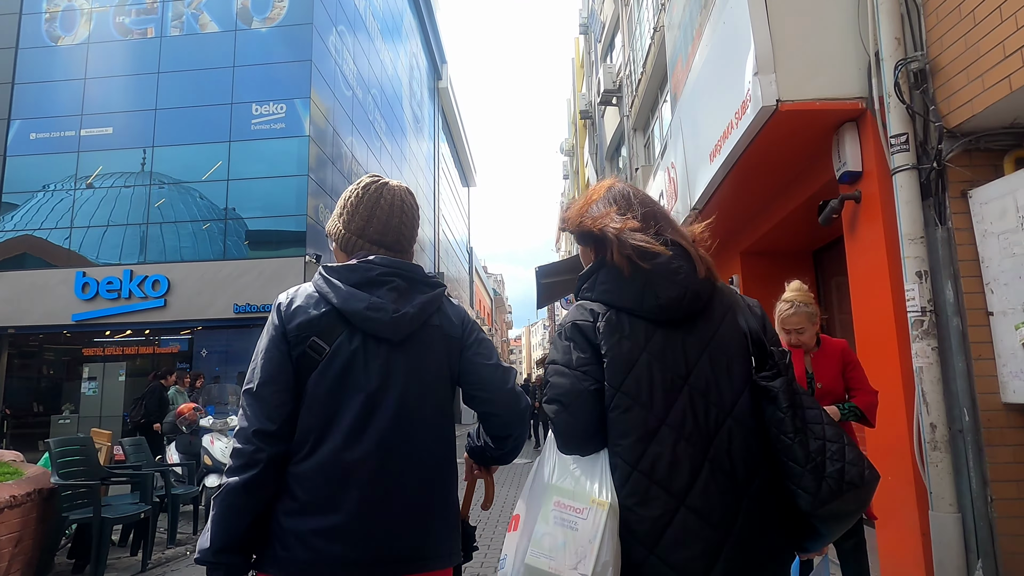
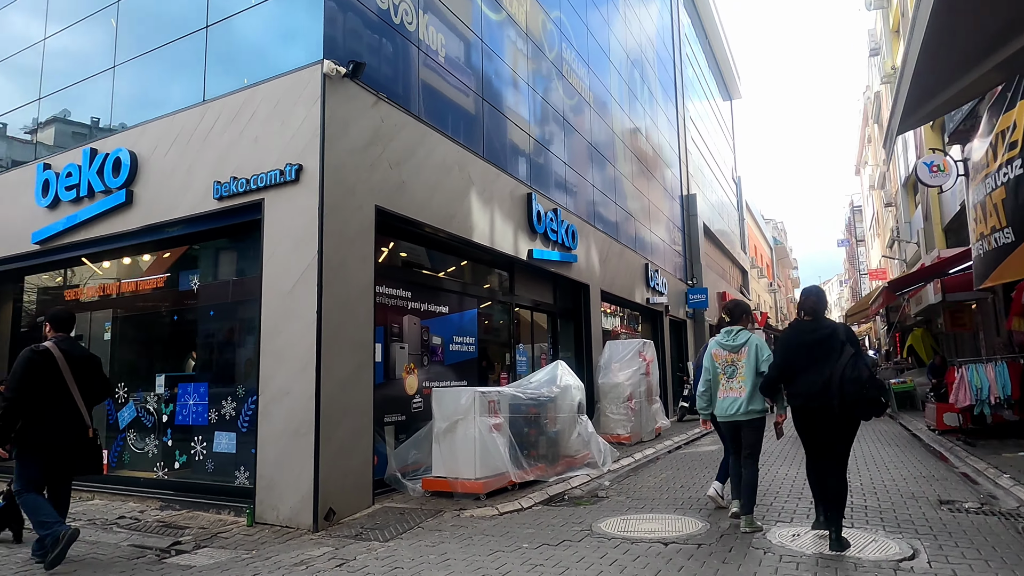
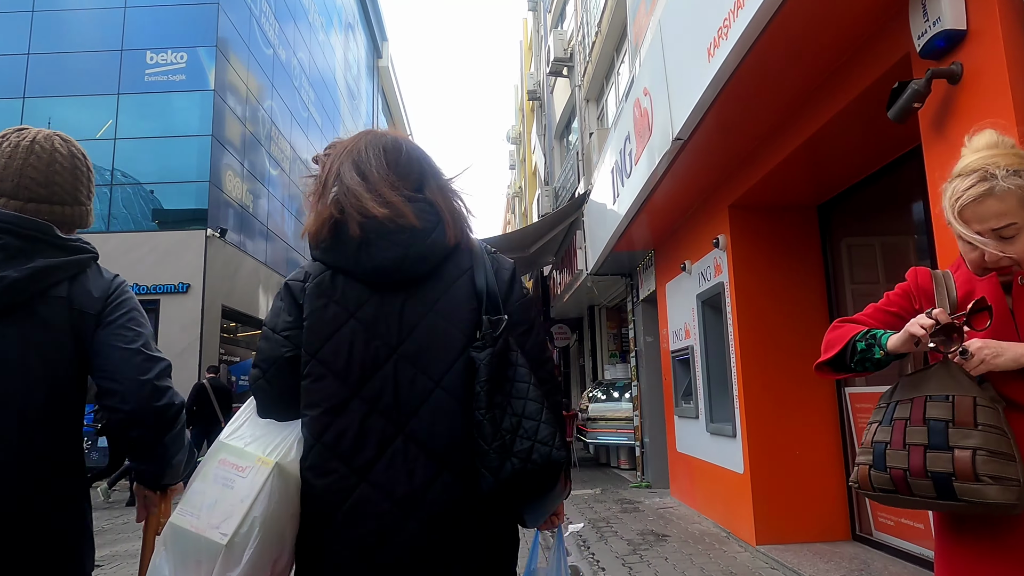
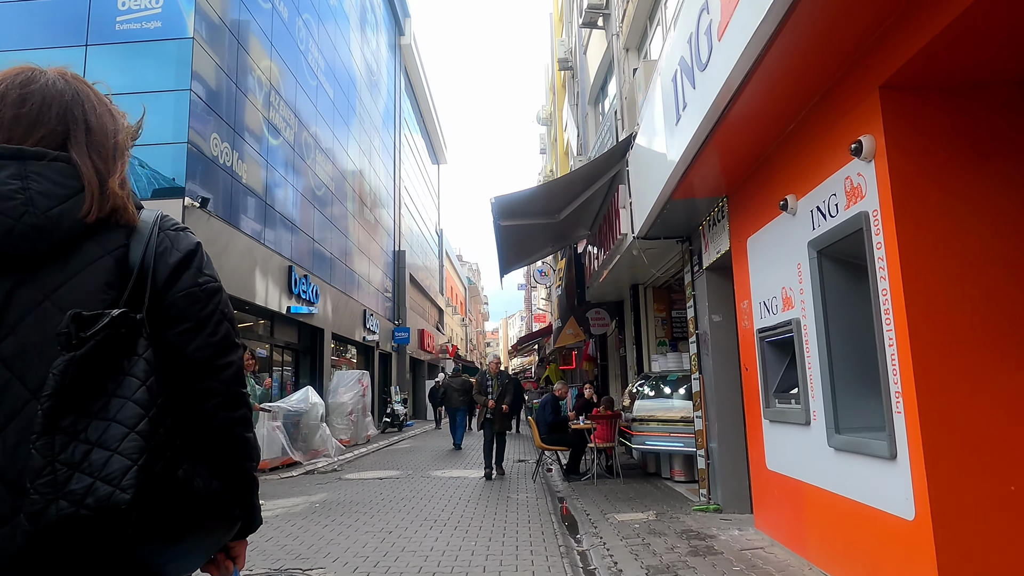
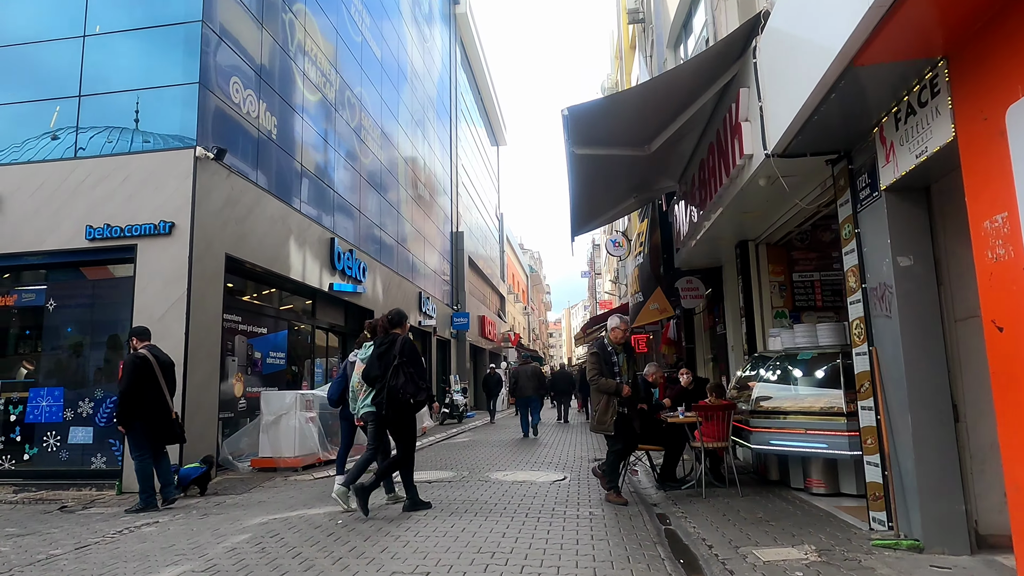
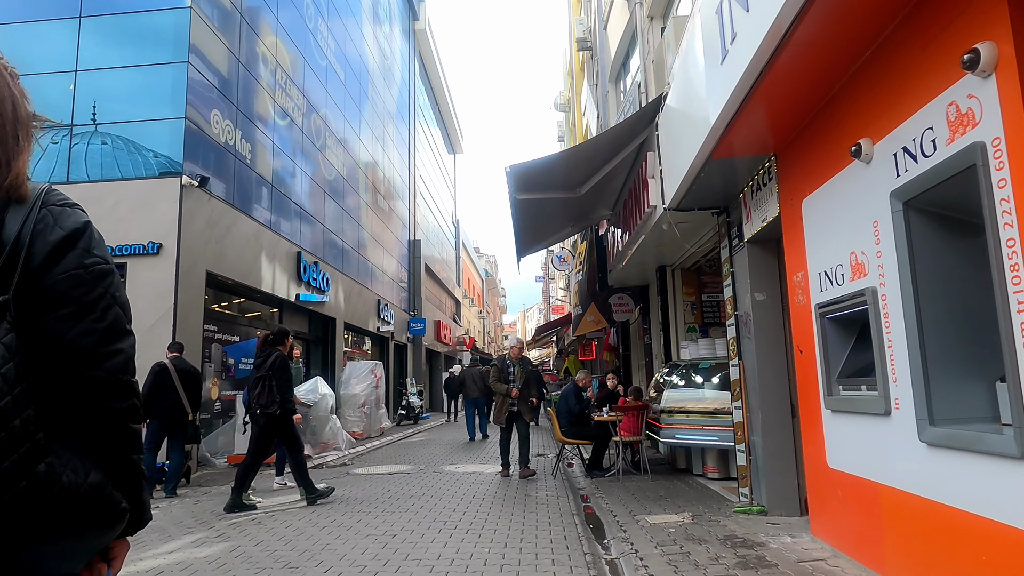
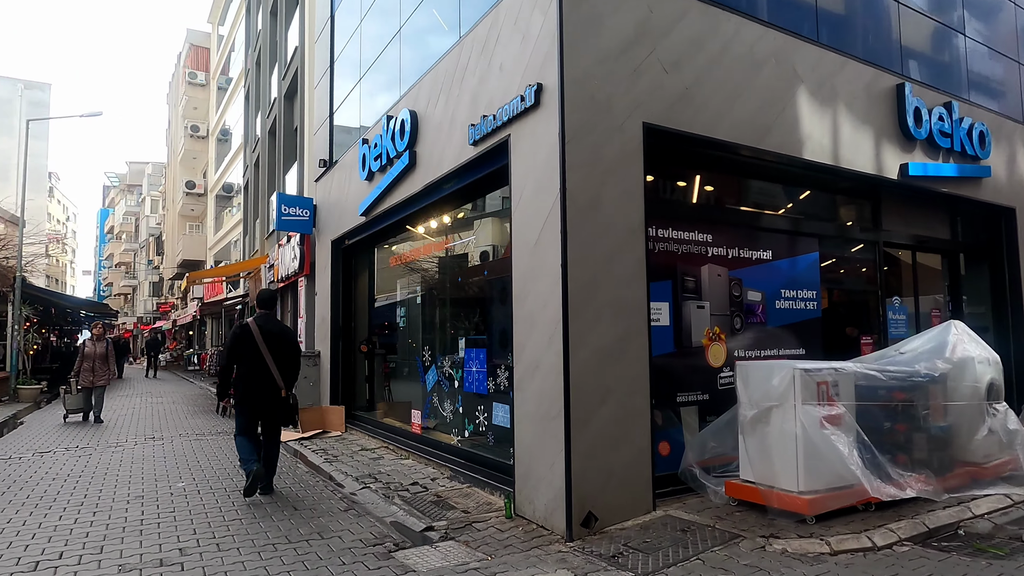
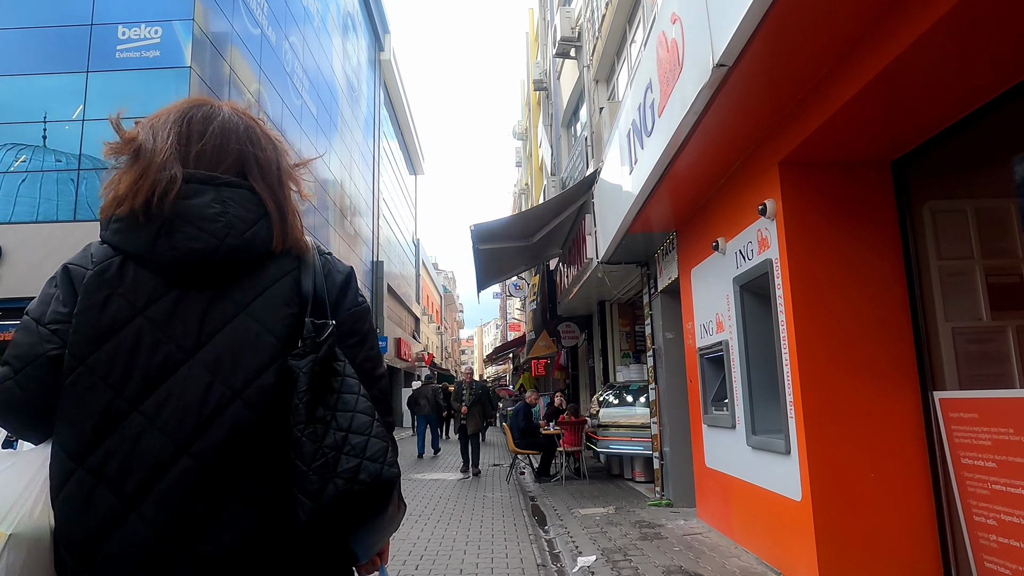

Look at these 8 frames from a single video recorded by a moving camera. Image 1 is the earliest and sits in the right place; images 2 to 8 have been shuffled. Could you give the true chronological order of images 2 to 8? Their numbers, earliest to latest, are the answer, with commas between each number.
3, 8, 4, 6, 5, 2, 7
